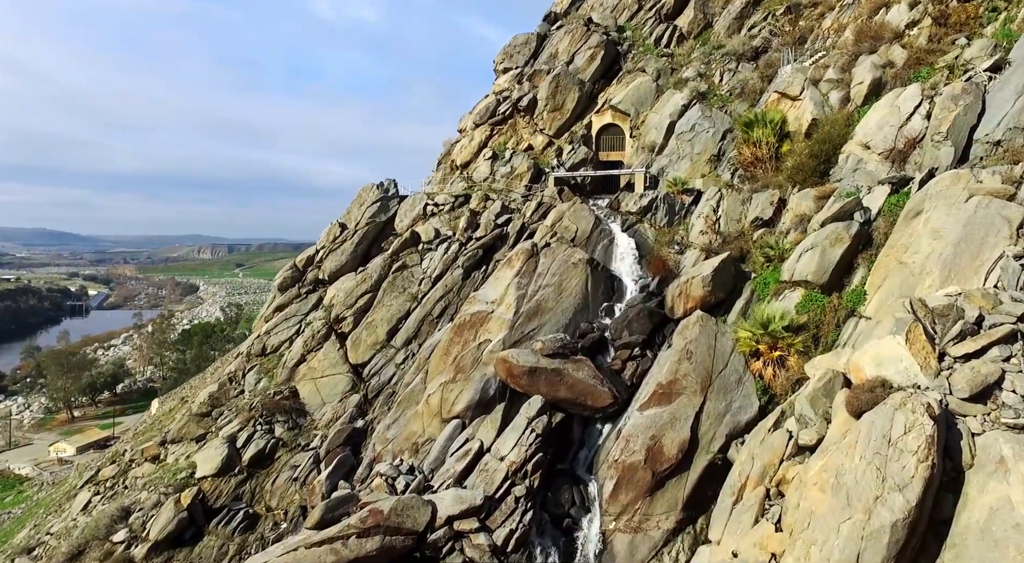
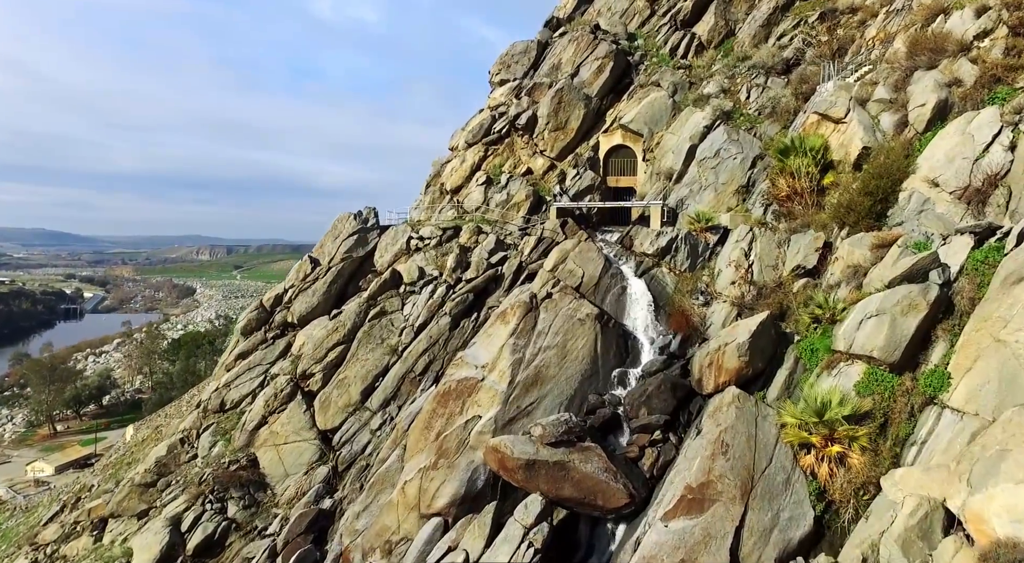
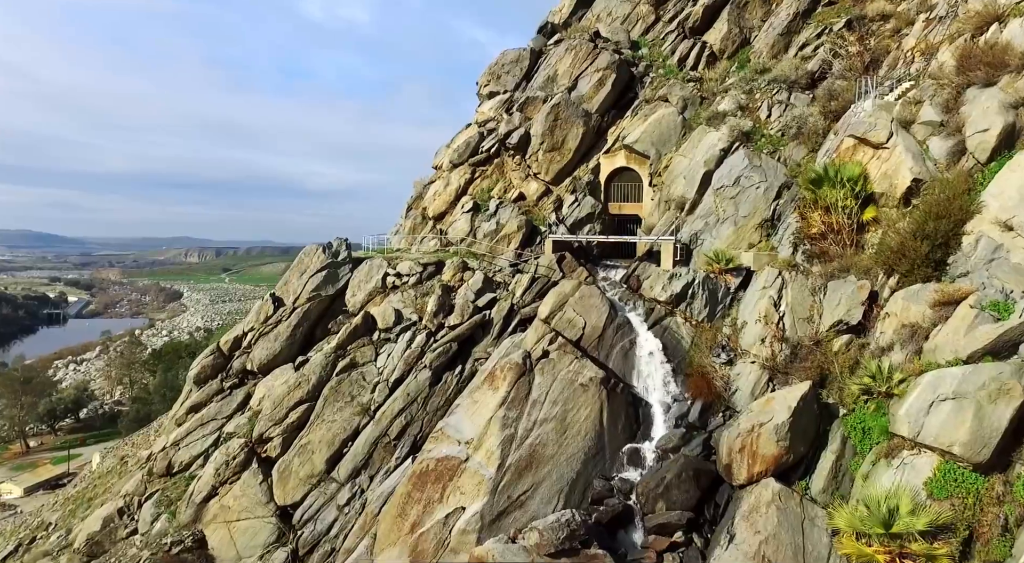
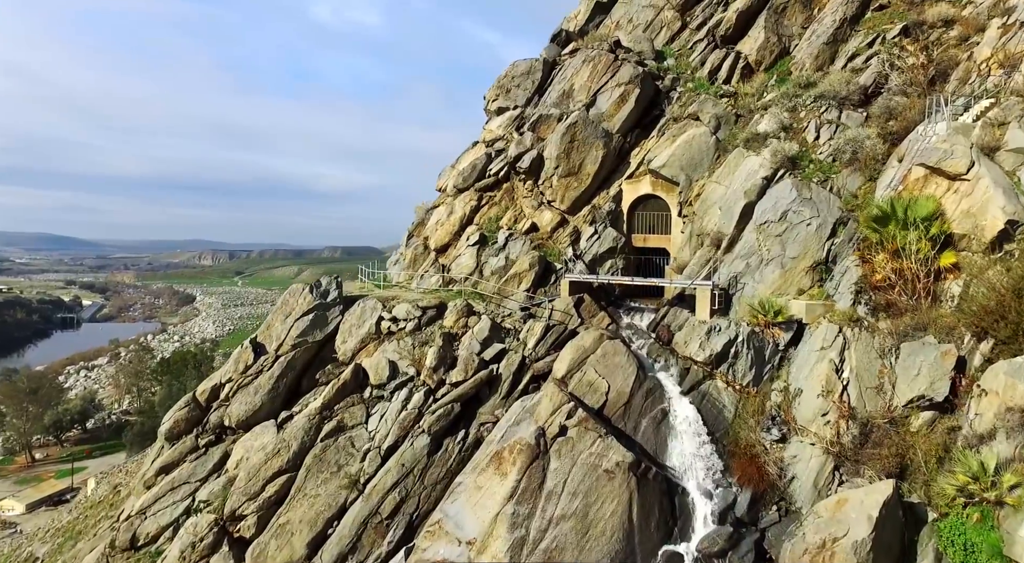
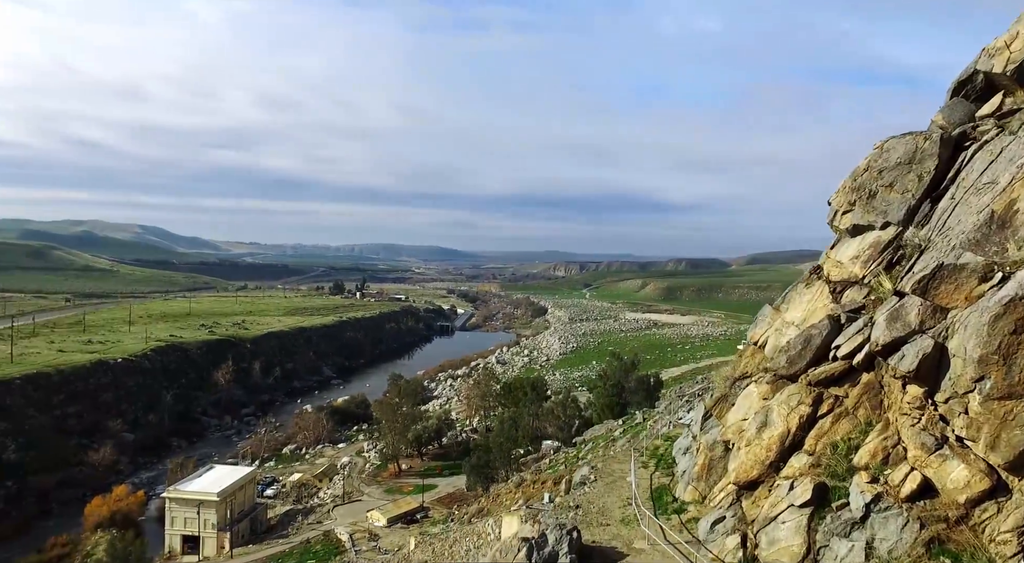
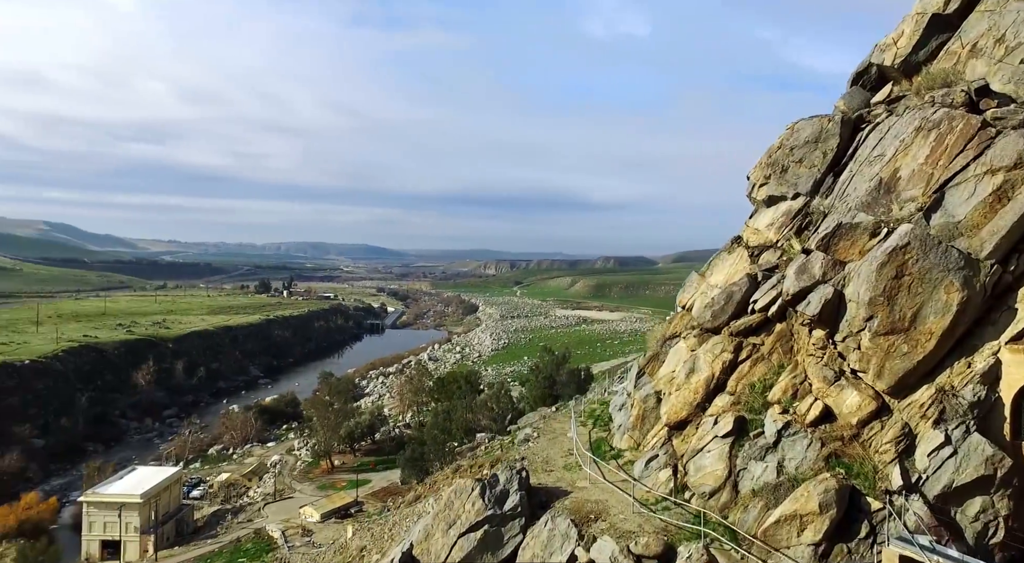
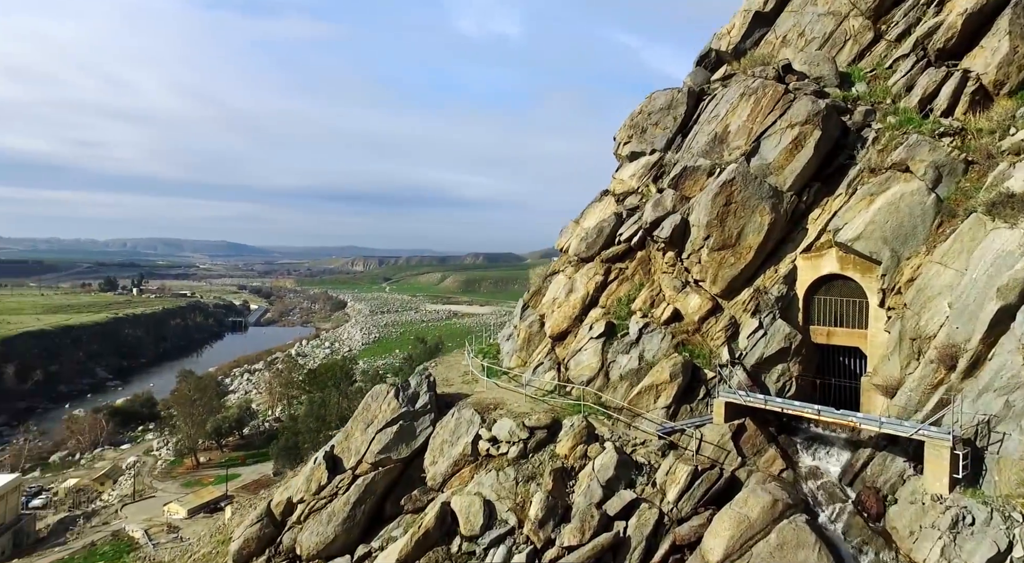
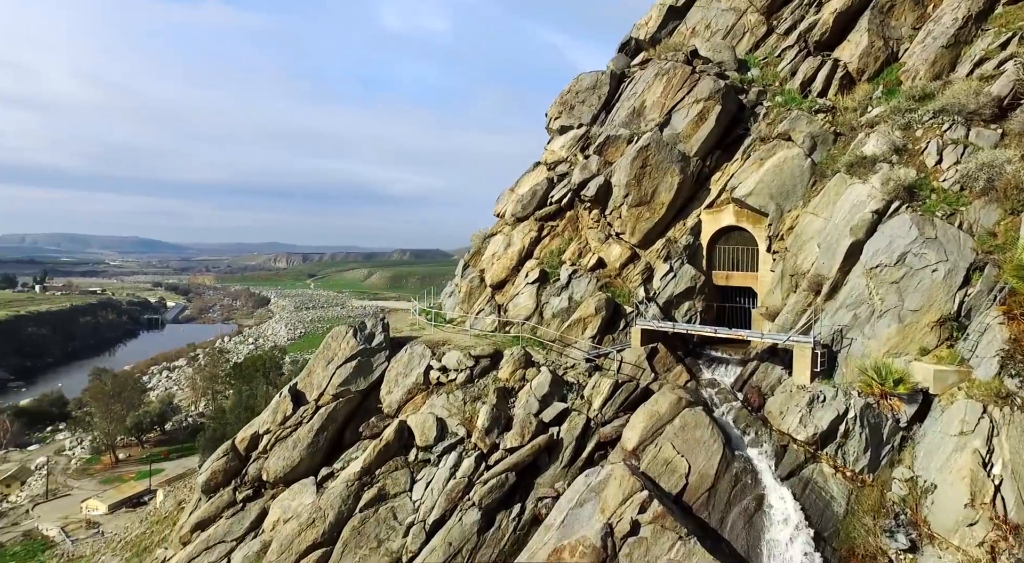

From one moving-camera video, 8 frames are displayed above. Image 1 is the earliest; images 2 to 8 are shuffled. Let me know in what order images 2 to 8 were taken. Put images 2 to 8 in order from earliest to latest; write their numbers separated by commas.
2, 3, 4, 8, 7, 6, 5
